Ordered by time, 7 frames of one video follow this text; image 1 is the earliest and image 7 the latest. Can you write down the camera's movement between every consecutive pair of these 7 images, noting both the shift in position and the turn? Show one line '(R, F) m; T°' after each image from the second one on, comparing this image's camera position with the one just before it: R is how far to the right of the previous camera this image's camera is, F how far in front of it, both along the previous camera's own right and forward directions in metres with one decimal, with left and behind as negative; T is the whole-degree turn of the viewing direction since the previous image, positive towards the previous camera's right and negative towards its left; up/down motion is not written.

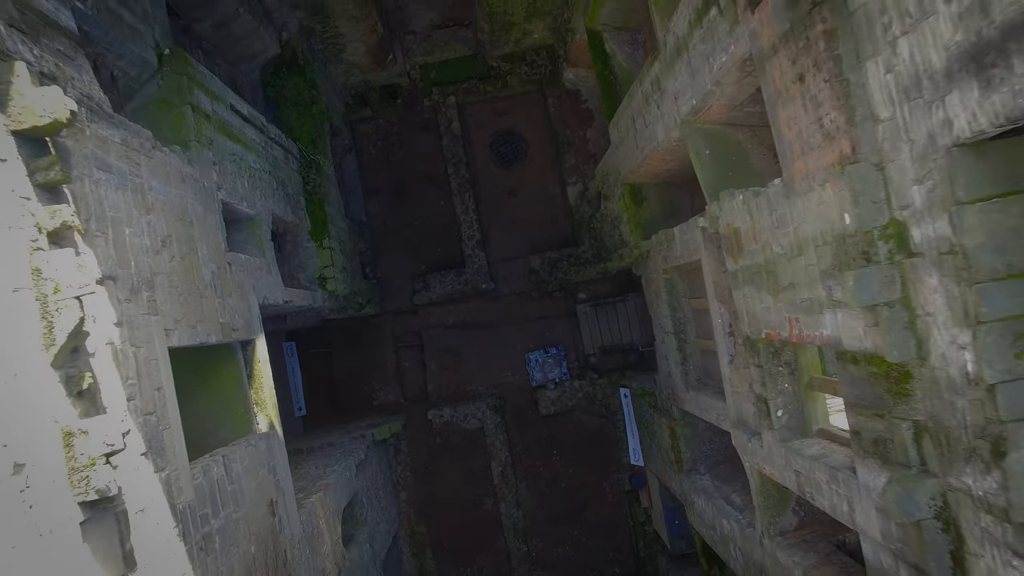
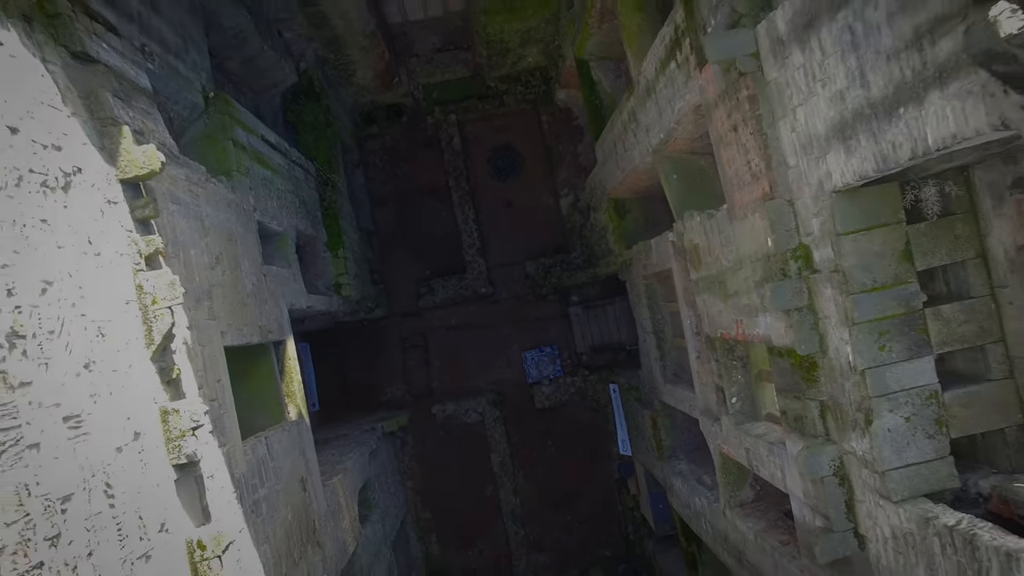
(0.0, -0.8) m; 0°
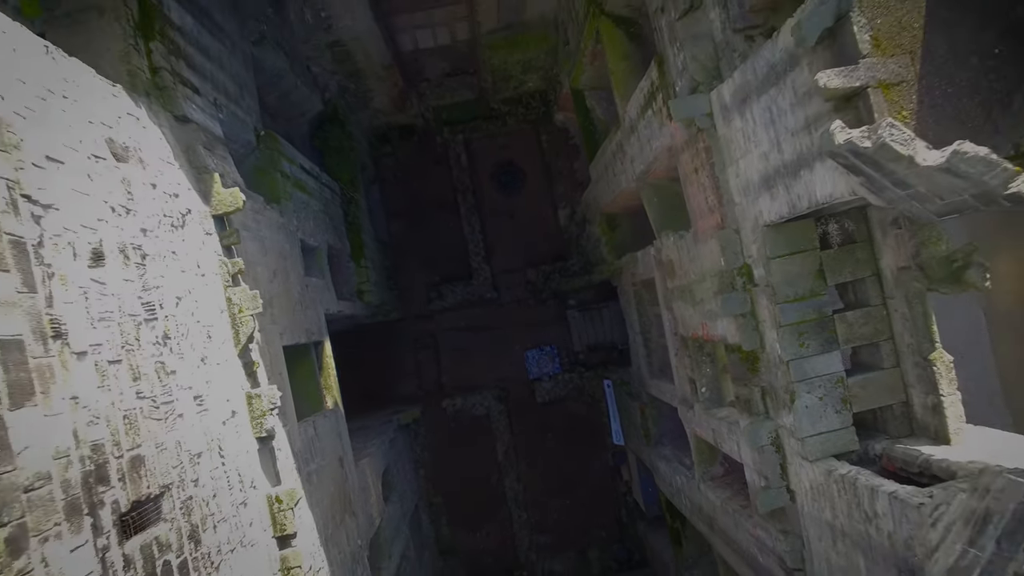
(-0.1, -1.0) m; 0°
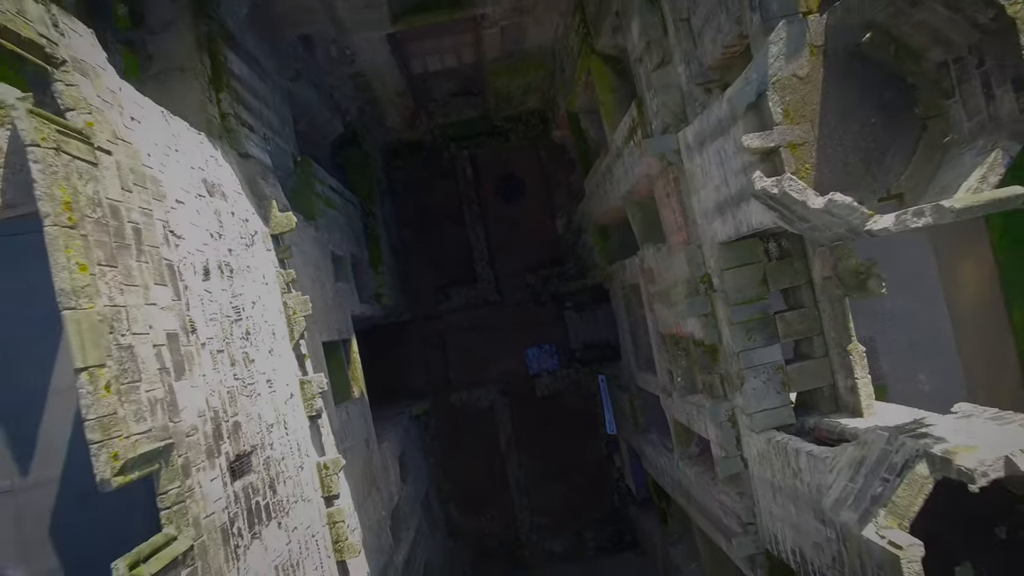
(0.0, -1.0) m; 0°
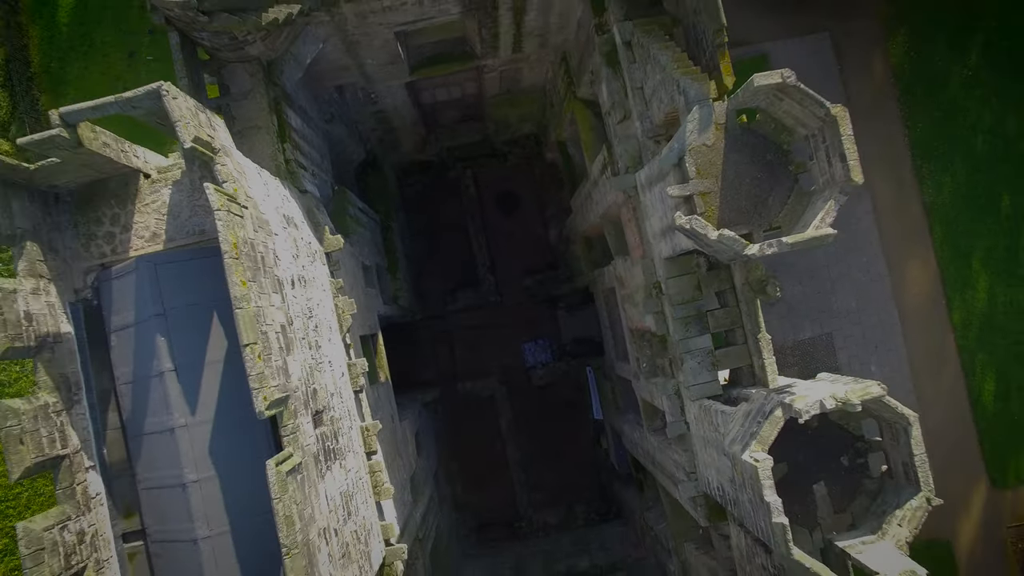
(0.0, -1.7) m; 0°
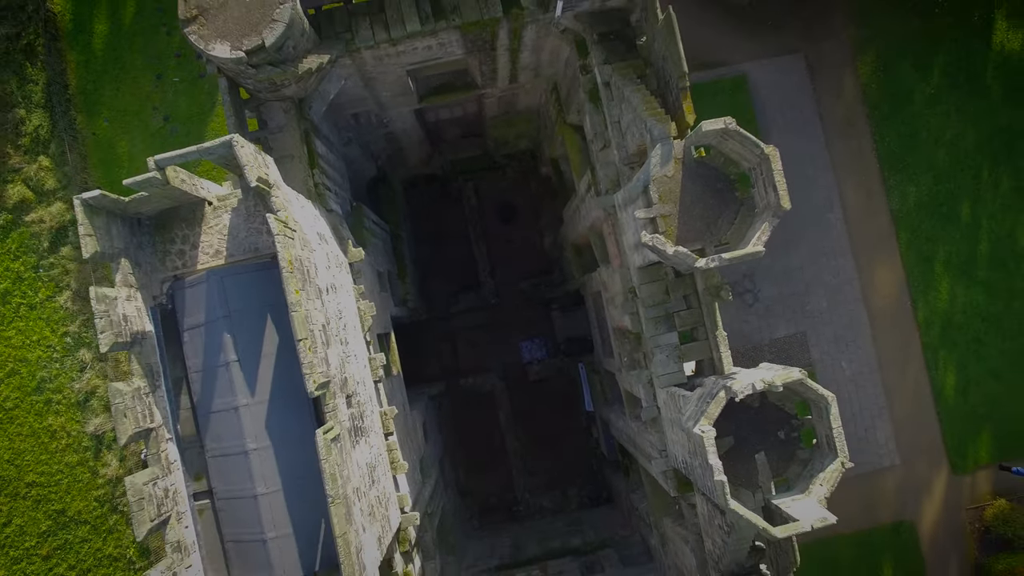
(0.0, -1.2) m; 0°
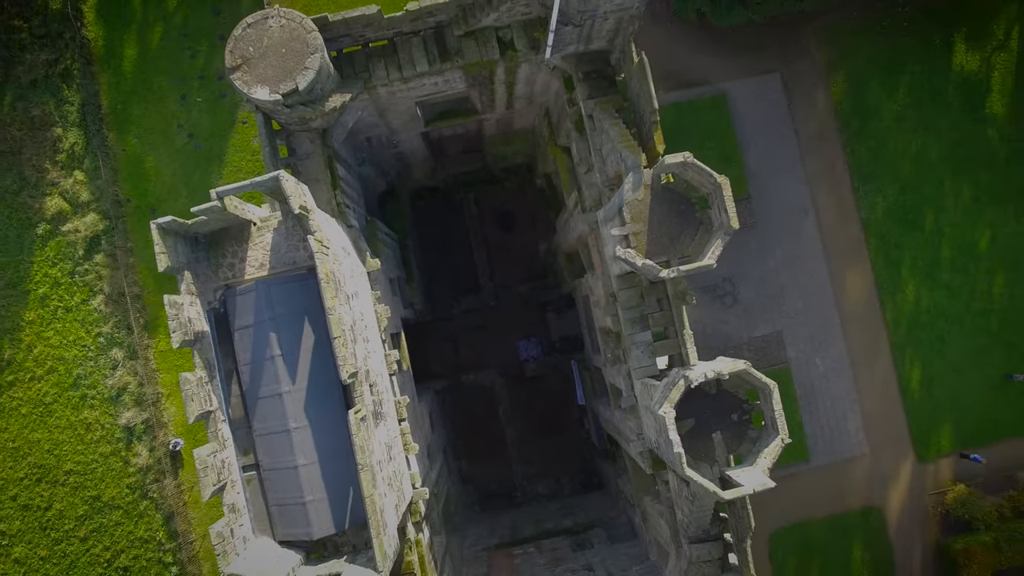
(+0.1, -1.3) m; 0°
